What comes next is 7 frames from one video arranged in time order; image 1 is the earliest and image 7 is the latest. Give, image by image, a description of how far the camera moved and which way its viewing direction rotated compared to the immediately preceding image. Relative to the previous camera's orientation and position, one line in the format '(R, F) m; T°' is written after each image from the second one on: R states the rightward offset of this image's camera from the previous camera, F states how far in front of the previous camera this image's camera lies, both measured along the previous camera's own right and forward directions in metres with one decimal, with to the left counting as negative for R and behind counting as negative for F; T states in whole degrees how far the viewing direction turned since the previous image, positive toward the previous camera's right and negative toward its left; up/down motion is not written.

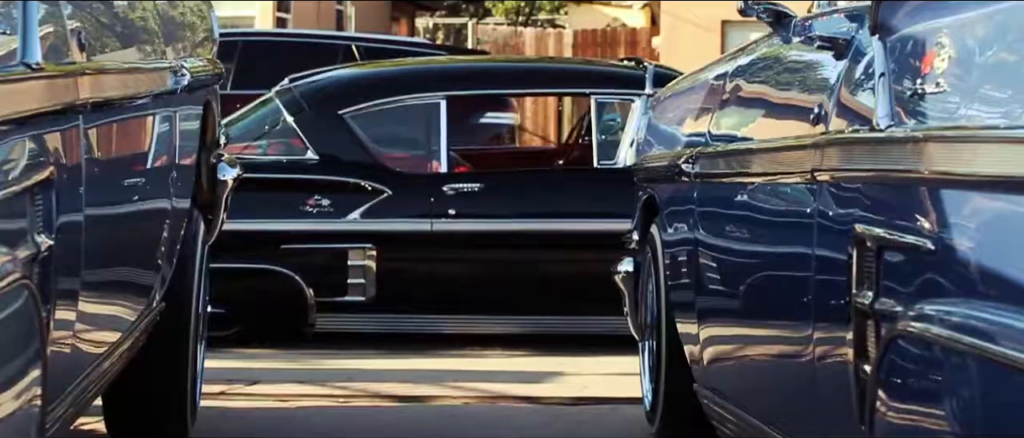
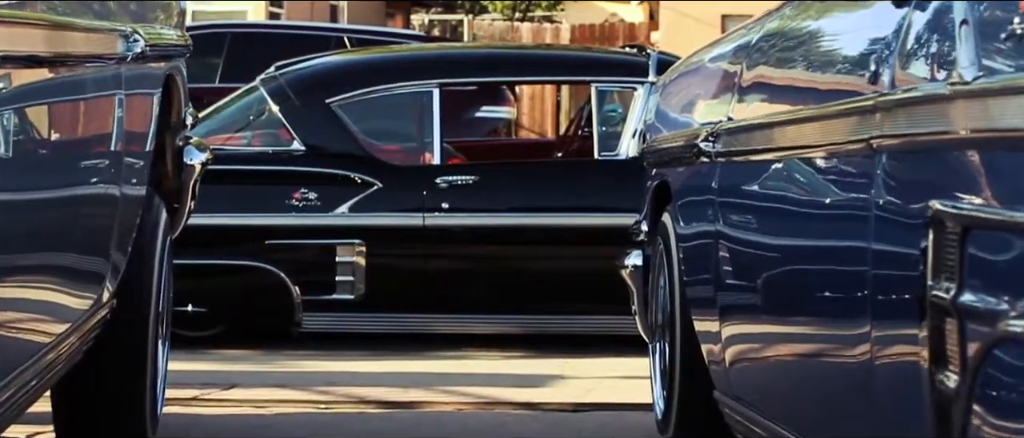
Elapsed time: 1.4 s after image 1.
(0.0, +0.4) m; 0°
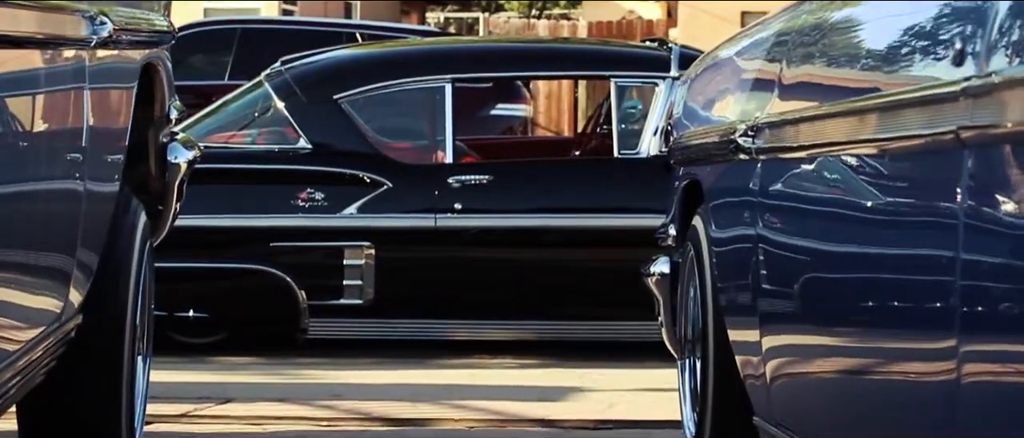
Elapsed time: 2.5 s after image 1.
(0.0, +0.4) m; -1°
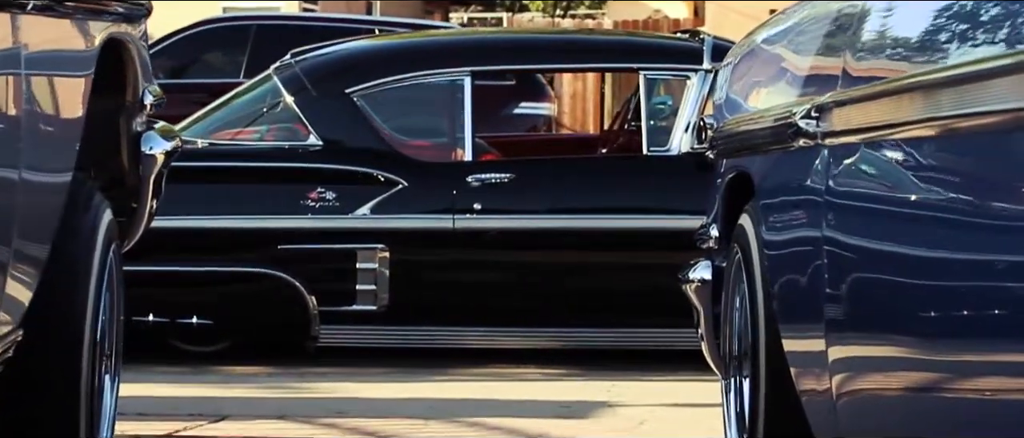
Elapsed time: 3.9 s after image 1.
(0.0, +0.5) m; -1°
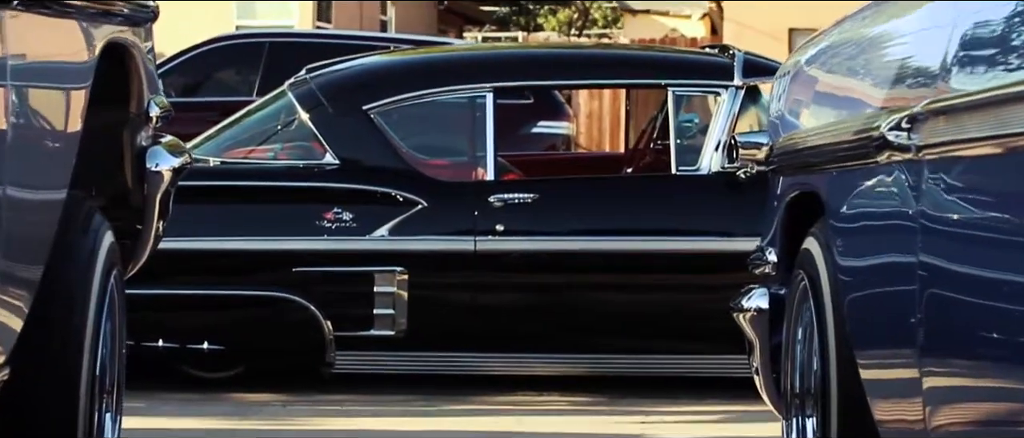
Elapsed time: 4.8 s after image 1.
(-0.1, +0.3) m; 0°
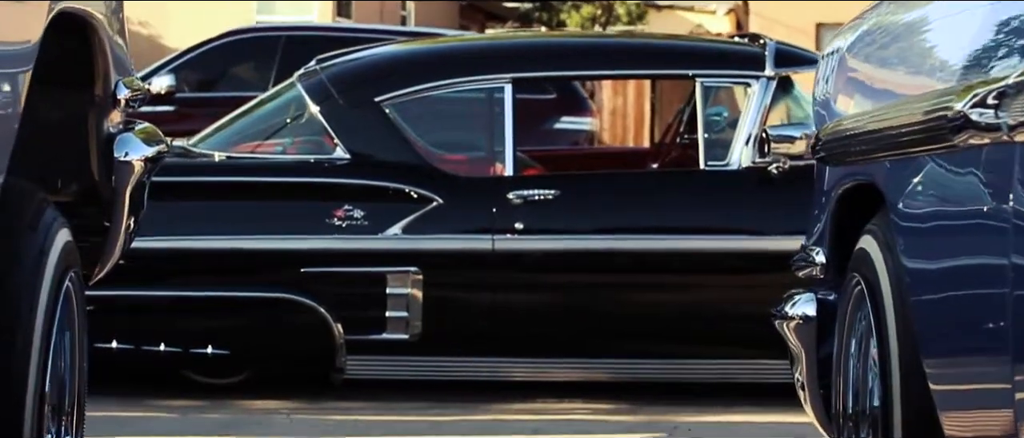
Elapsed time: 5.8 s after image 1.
(0.0, +0.4) m; -1°
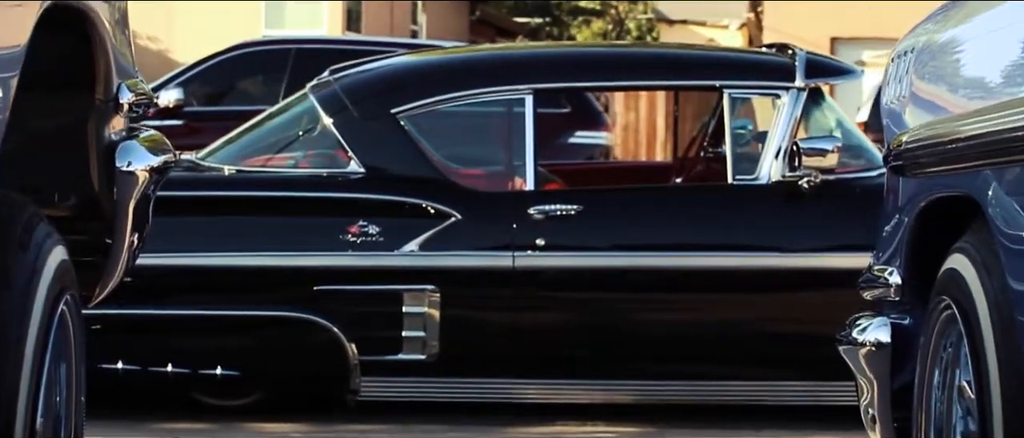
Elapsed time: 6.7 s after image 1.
(-0.1, +0.3) m; 0°
